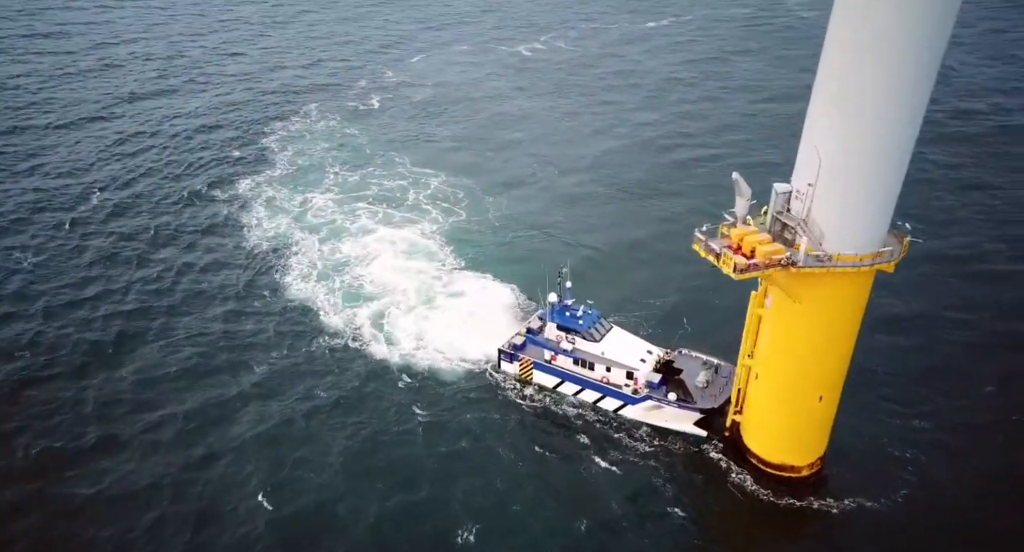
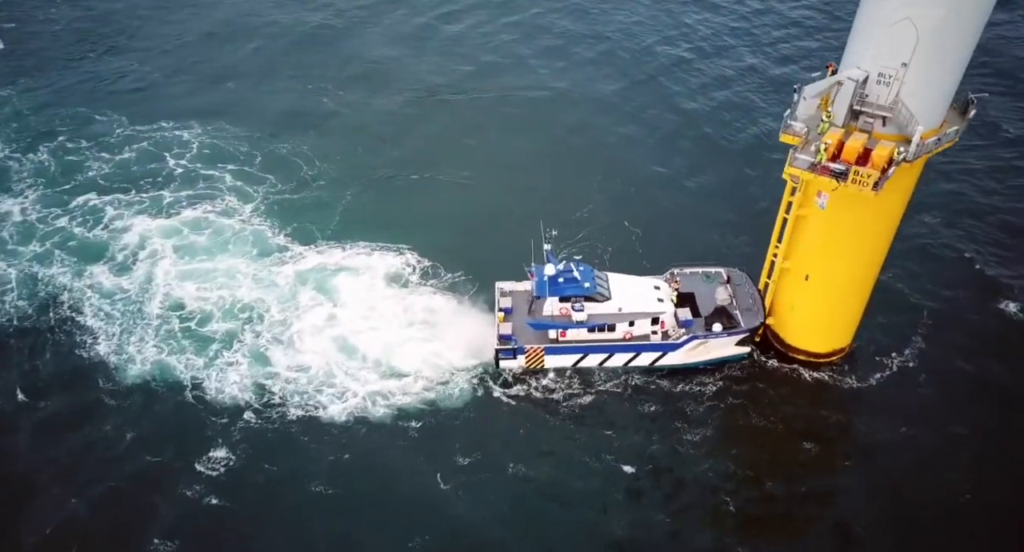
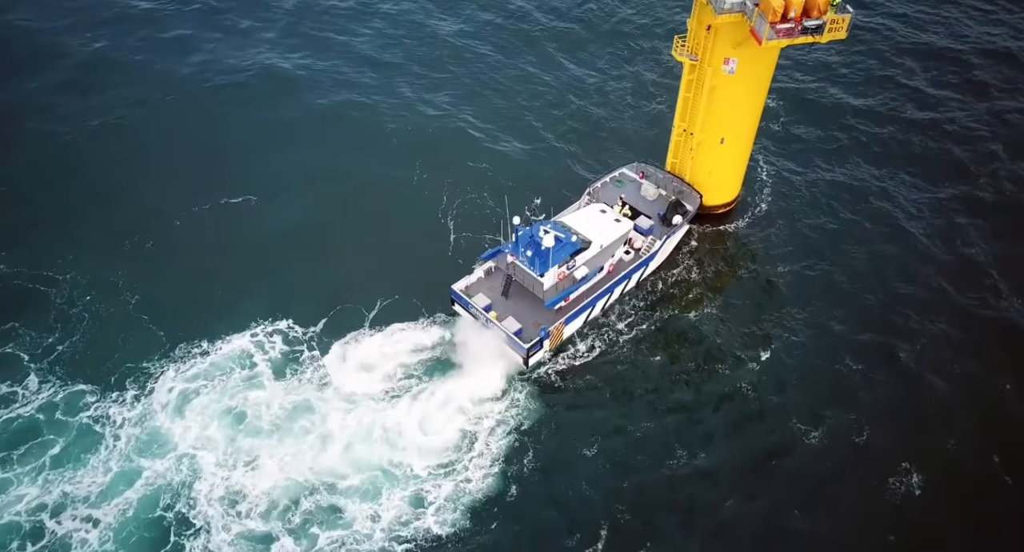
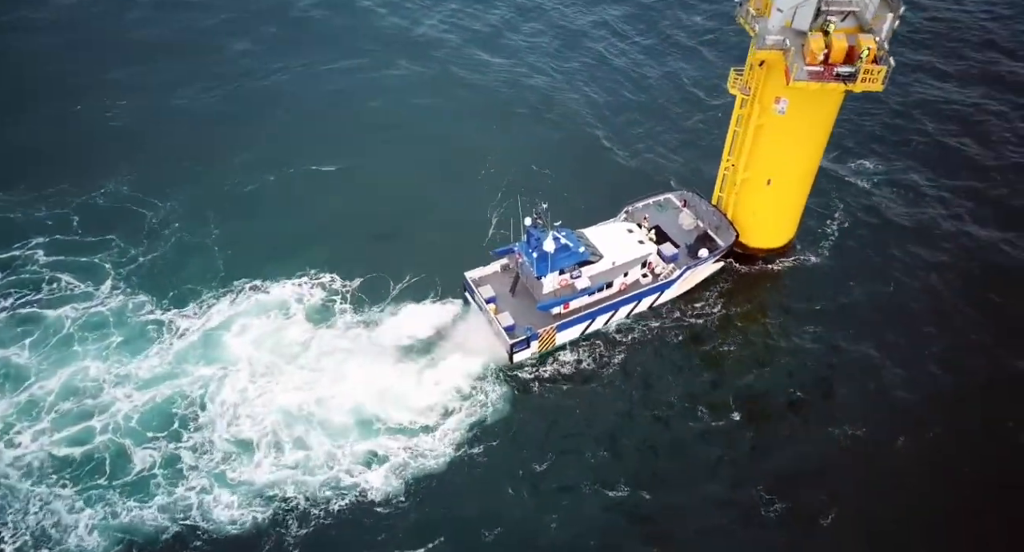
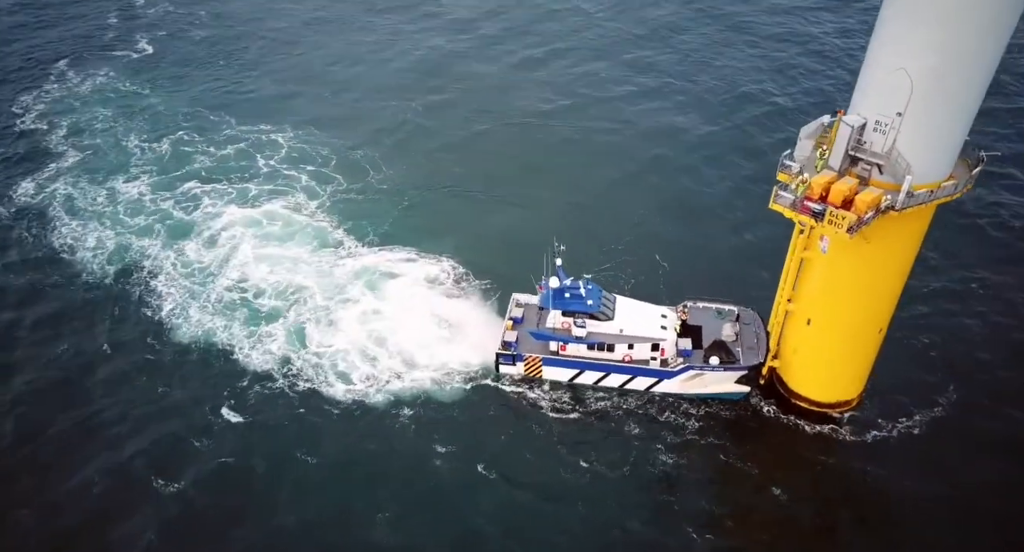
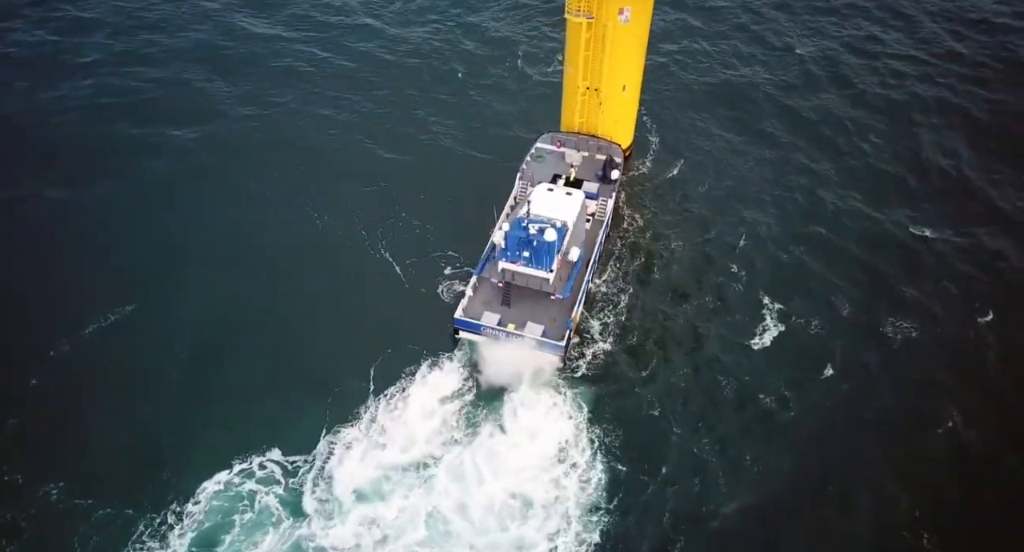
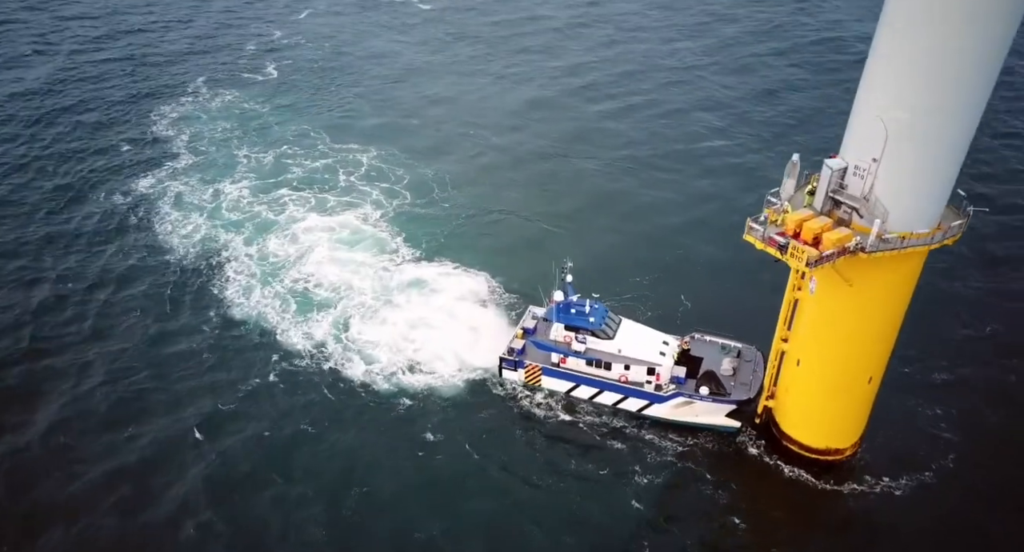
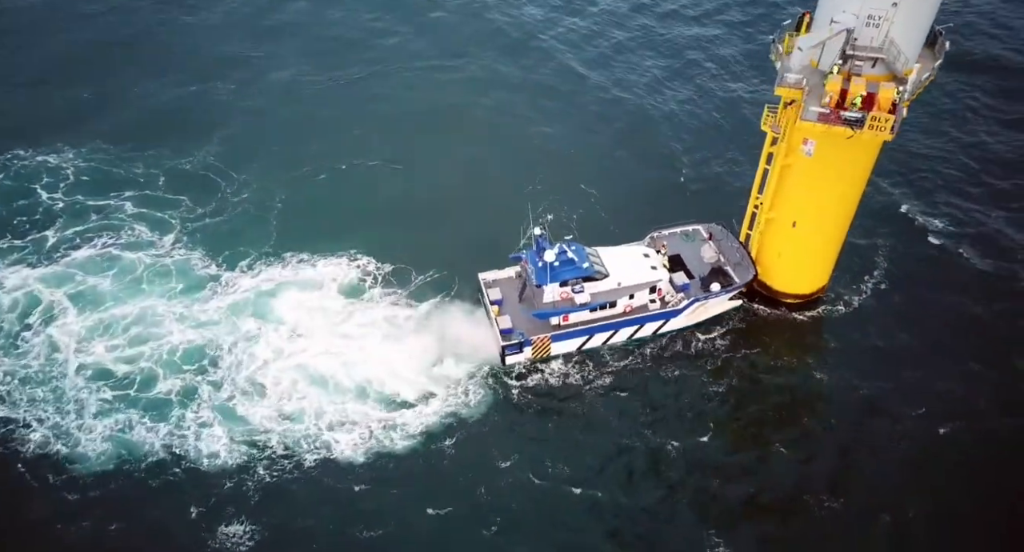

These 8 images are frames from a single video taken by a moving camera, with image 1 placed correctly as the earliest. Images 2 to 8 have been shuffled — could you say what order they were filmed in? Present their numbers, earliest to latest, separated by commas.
7, 5, 2, 8, 4, 3, 6
